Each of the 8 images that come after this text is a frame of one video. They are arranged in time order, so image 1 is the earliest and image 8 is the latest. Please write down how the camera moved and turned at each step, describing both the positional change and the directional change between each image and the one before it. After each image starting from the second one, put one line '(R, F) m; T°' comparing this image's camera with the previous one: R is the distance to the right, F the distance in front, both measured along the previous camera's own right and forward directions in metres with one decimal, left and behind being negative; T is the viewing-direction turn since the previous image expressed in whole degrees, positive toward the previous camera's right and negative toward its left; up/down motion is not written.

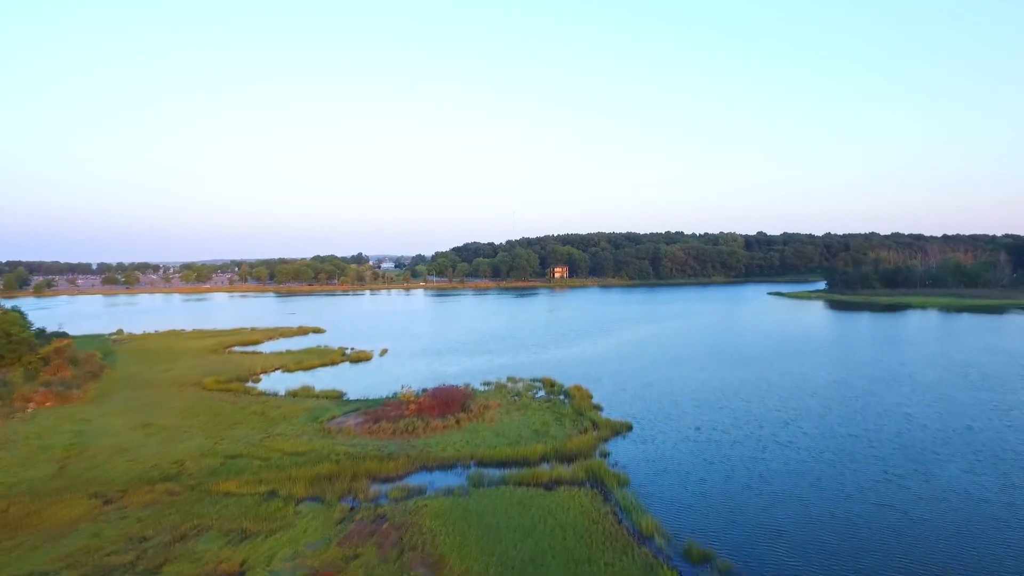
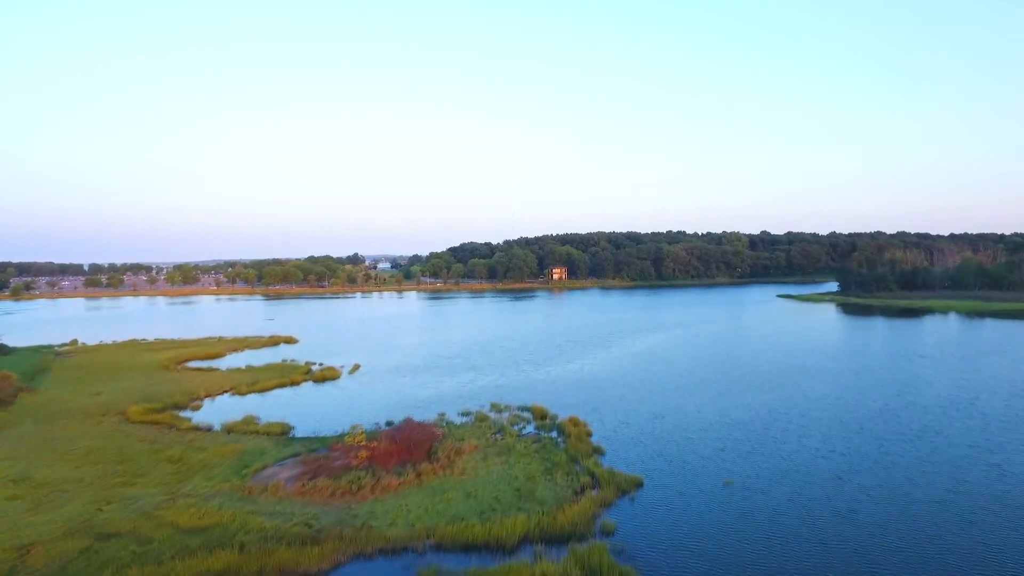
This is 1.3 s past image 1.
(+0.4, +3.1) m; 0°
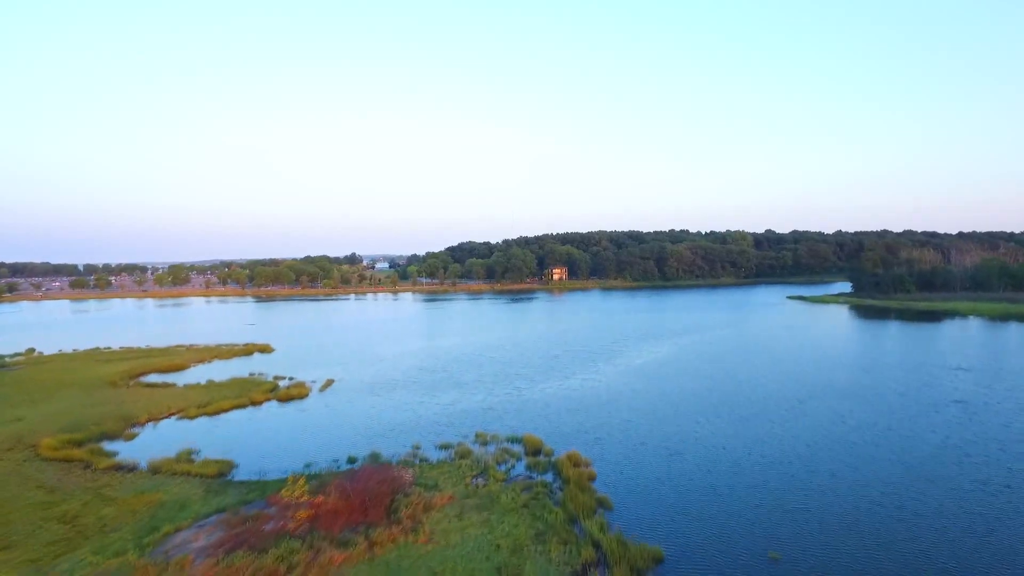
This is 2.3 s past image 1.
(+0.3, +2.6) m; 0°
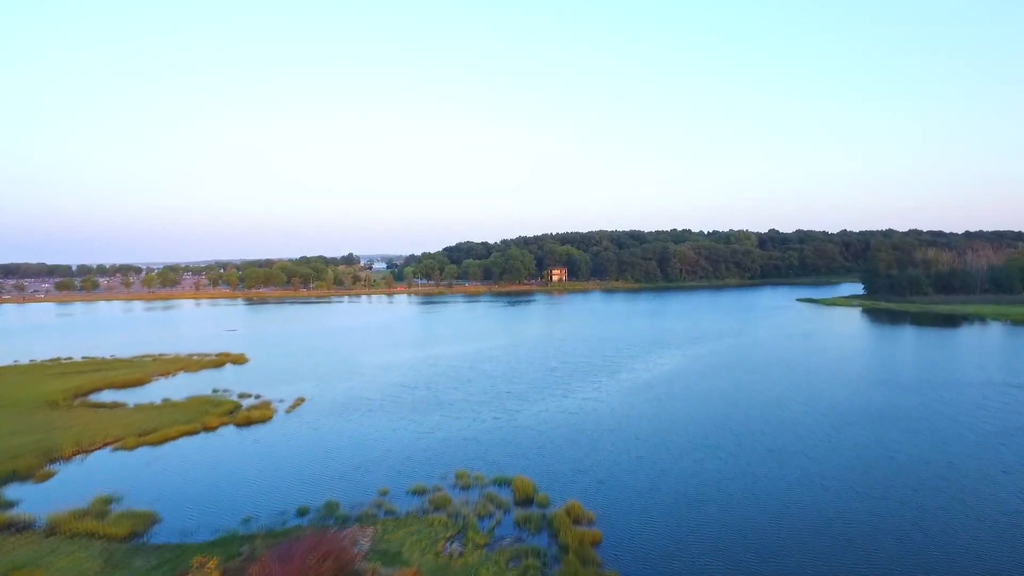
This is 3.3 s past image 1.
(+0.2, +2.4) m; 0°
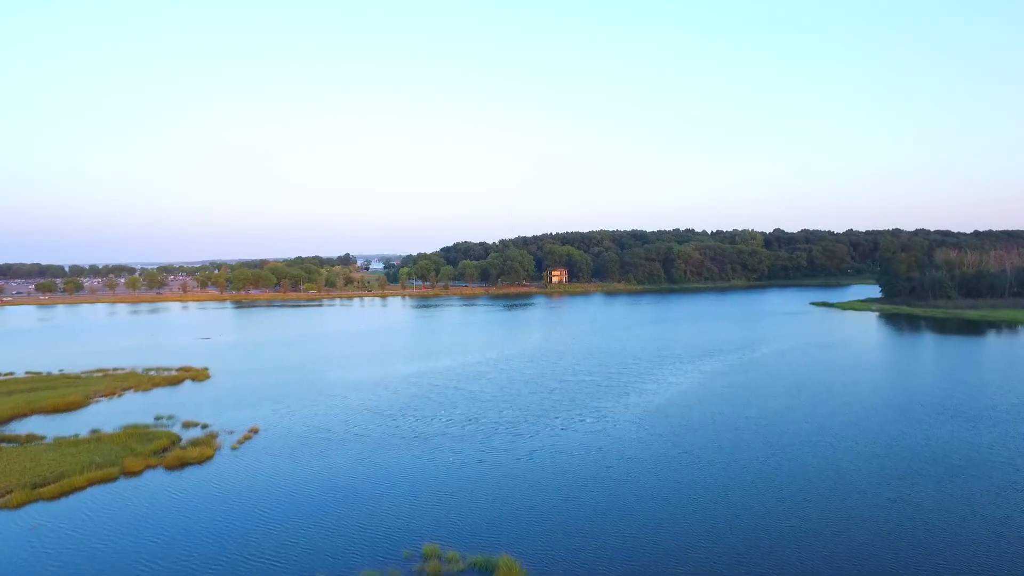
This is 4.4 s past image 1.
(+0.2, +2.9) m; 0°
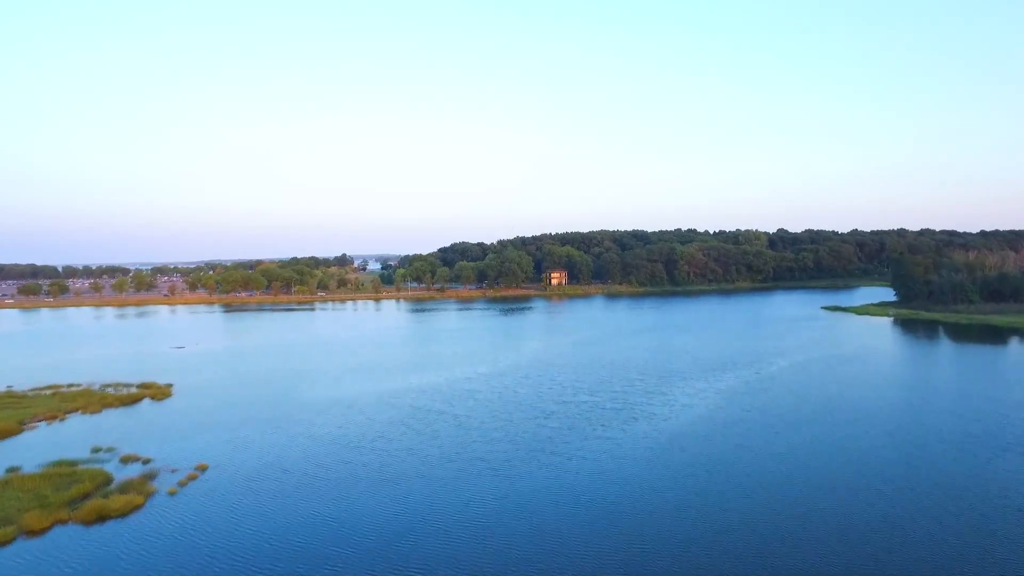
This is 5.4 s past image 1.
(+0.2, +2.3) m; 0°
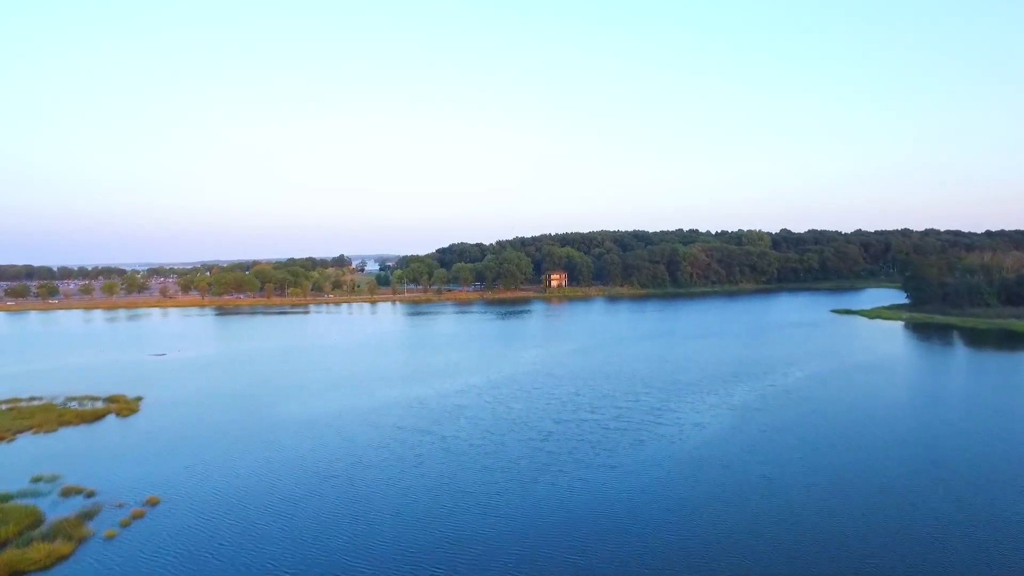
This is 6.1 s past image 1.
(+0.2, +1.7) m; 0°
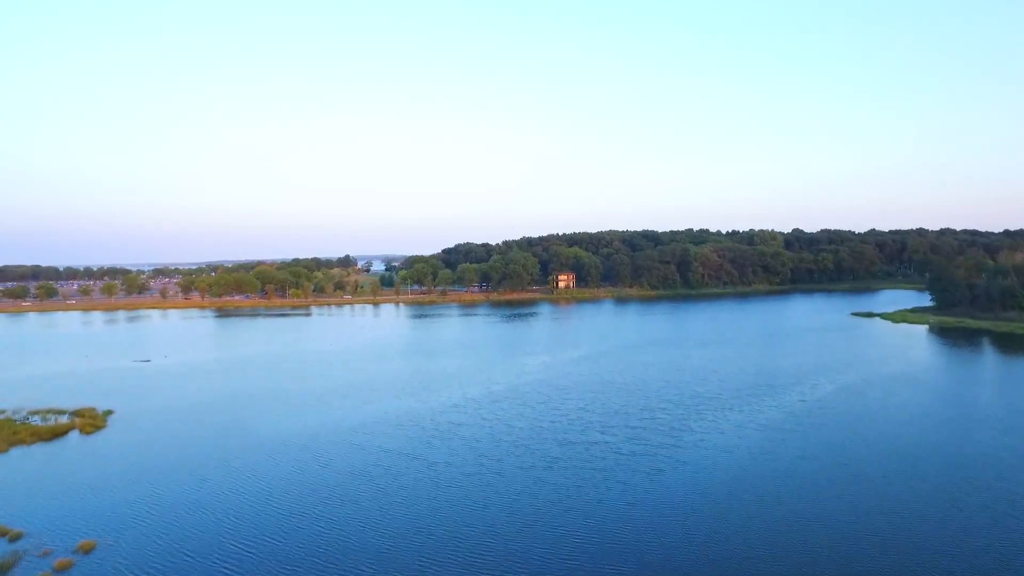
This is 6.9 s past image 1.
(-0.9, +1.6) m; 0°
